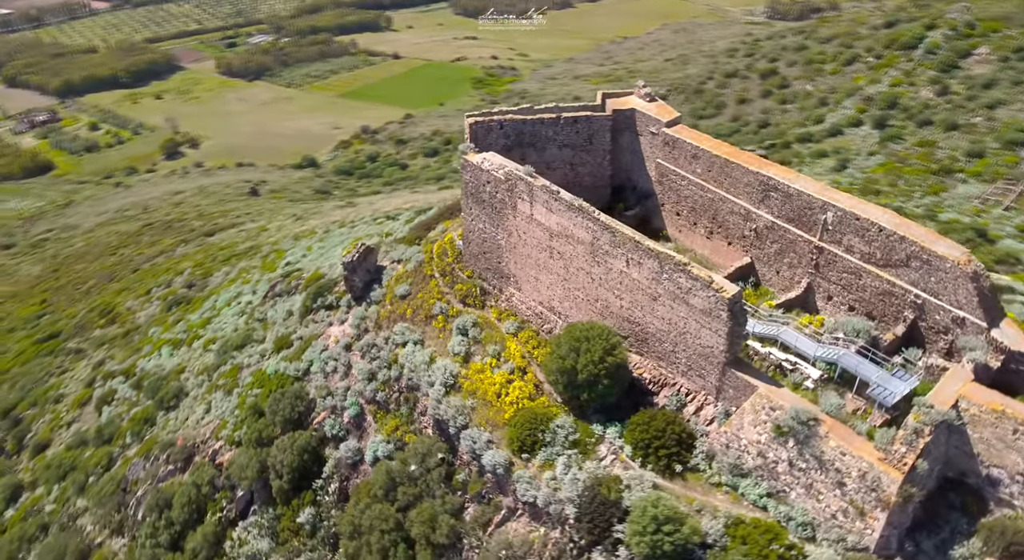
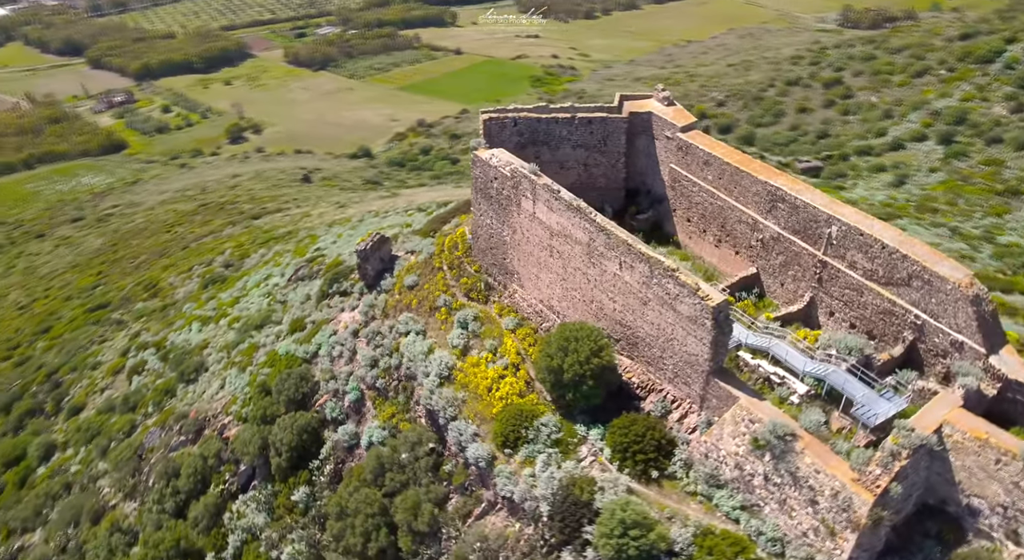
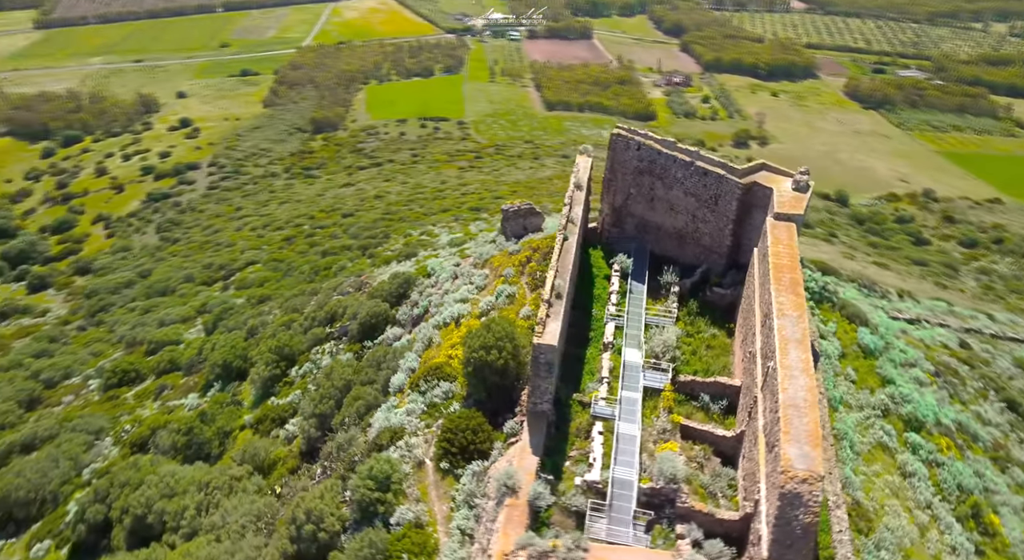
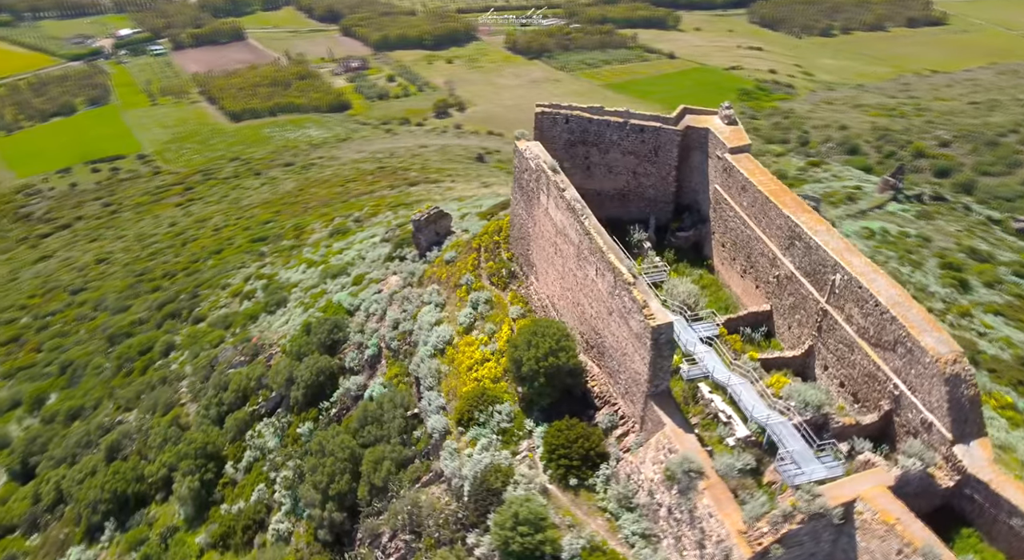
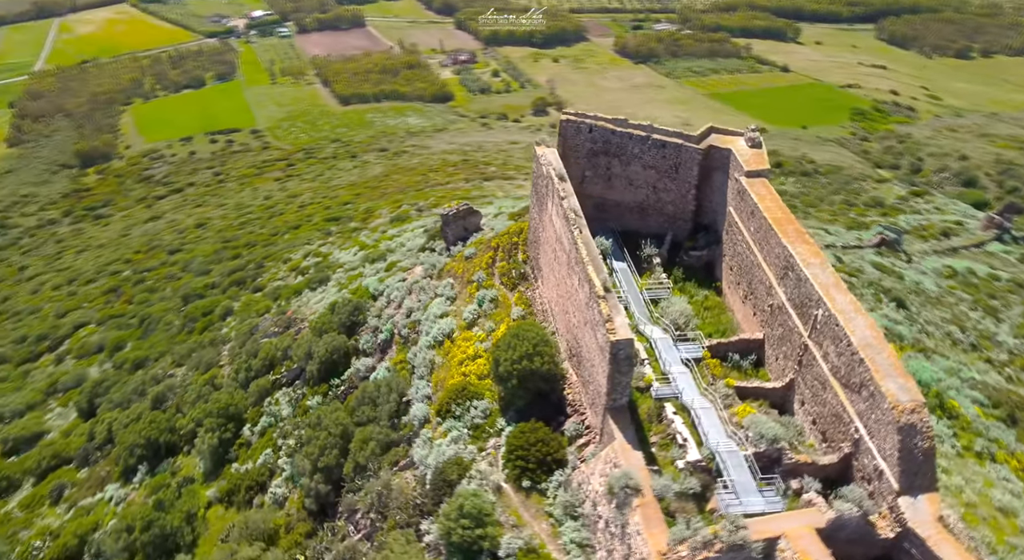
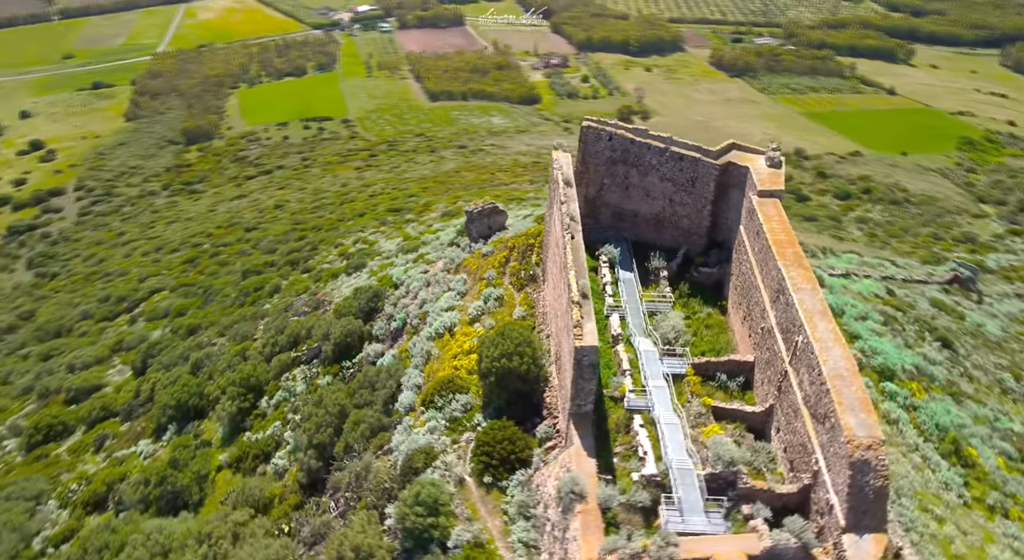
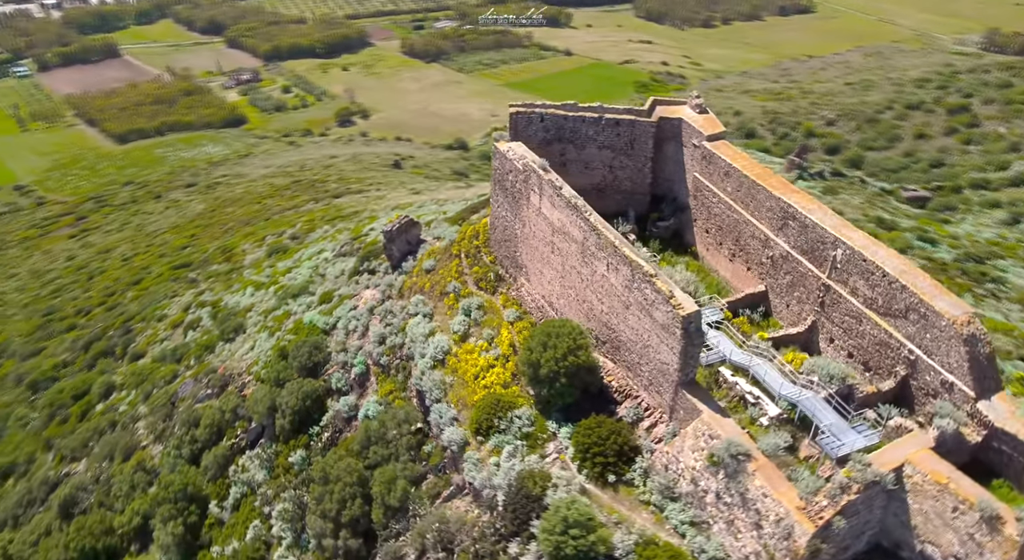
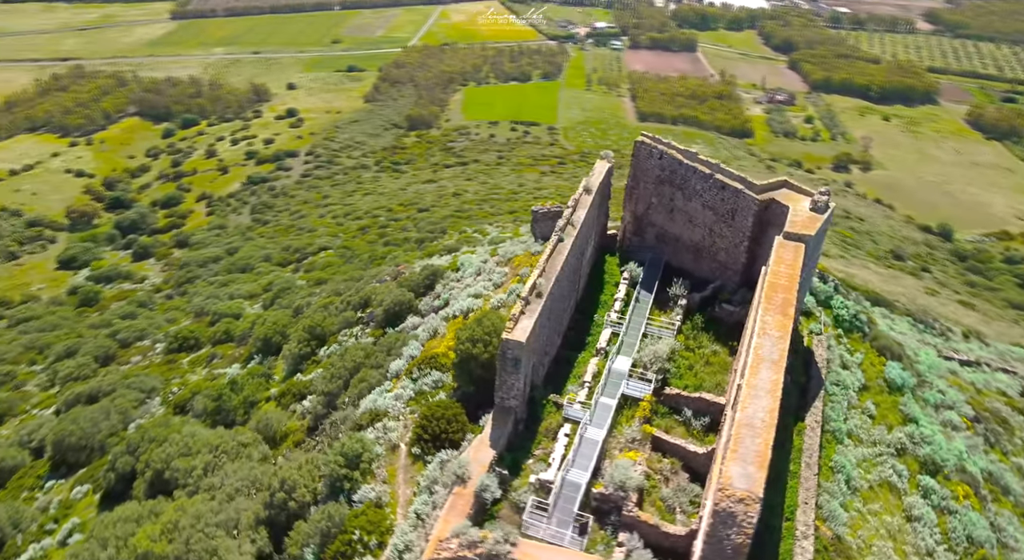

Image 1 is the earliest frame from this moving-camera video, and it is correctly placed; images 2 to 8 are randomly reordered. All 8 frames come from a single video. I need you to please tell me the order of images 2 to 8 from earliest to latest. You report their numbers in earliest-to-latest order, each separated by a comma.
2, 7, 4, 5, 6, 3, 8
